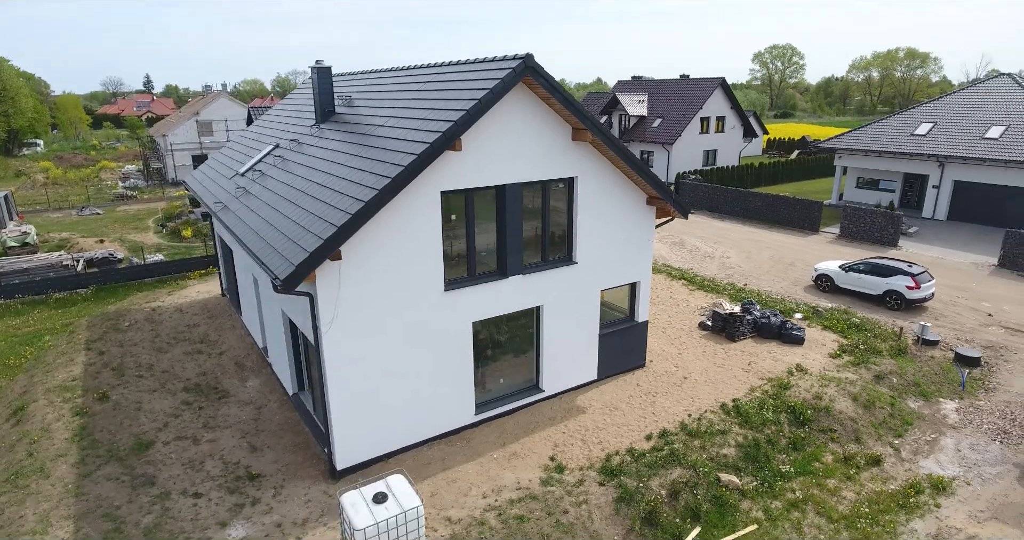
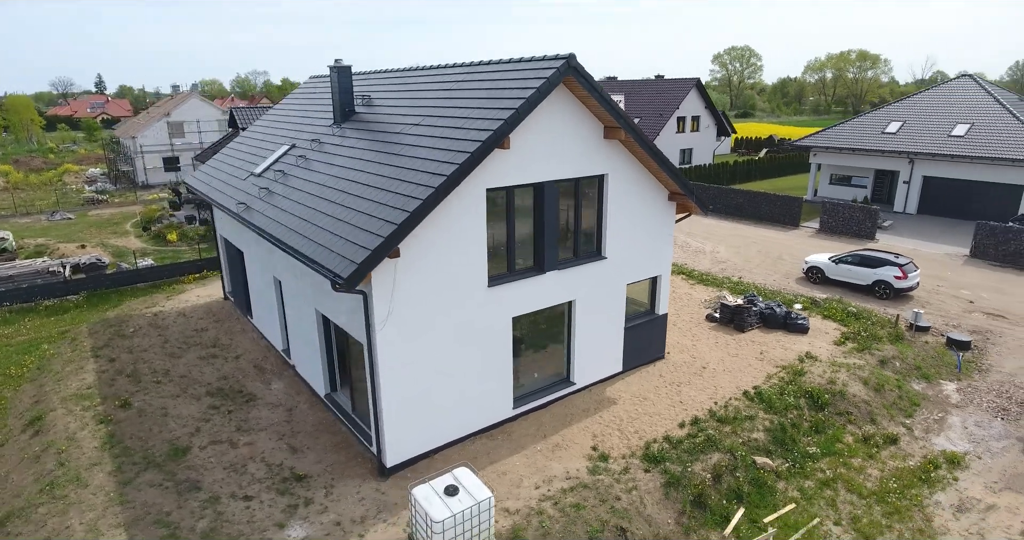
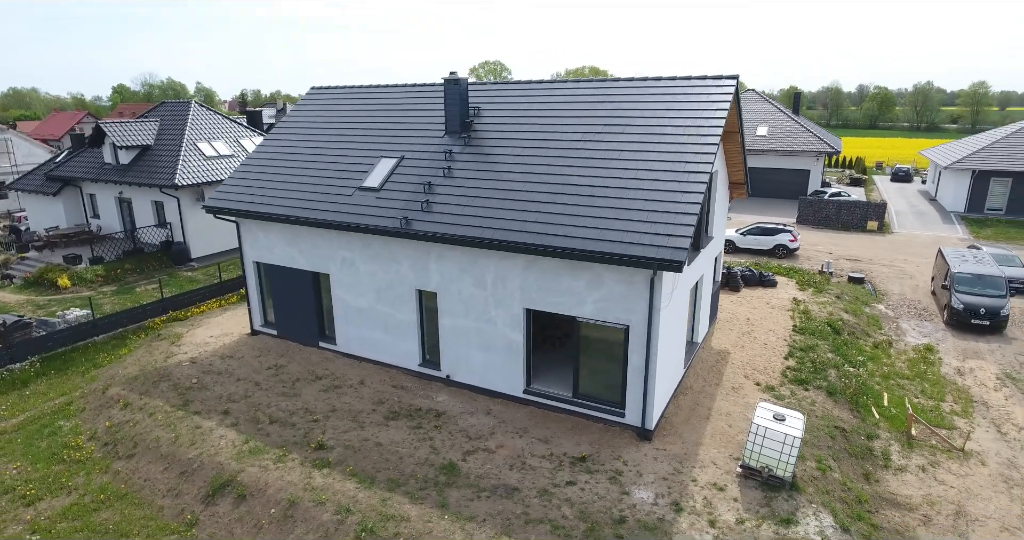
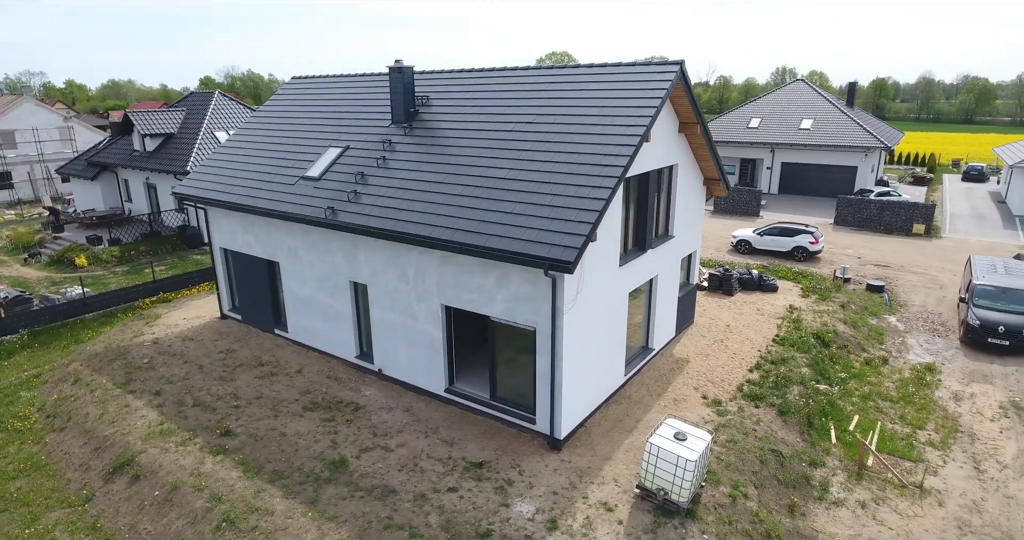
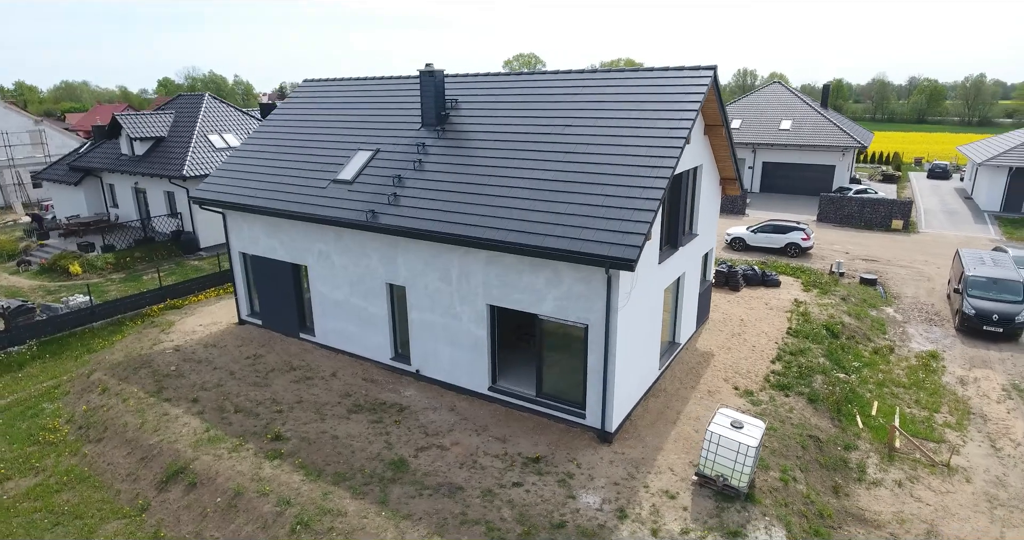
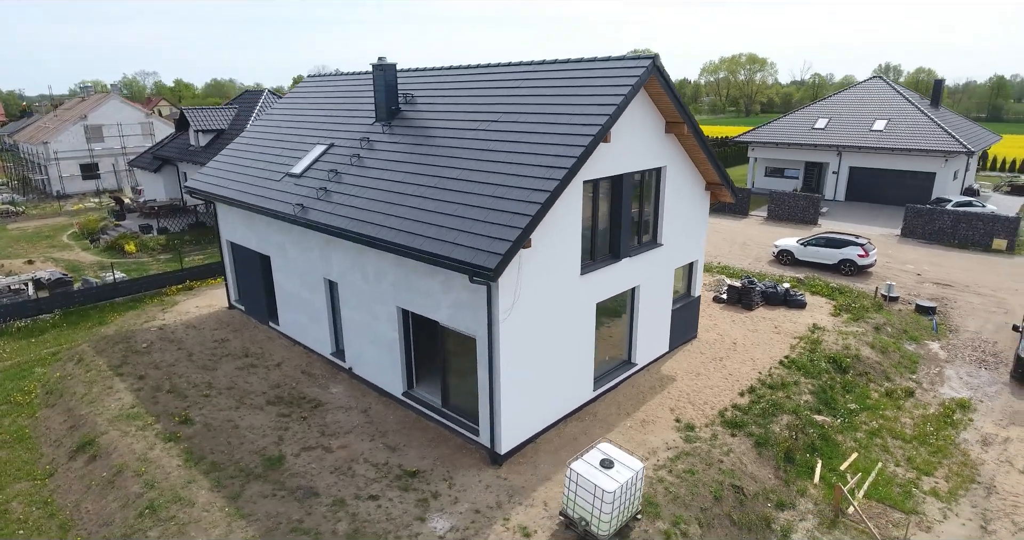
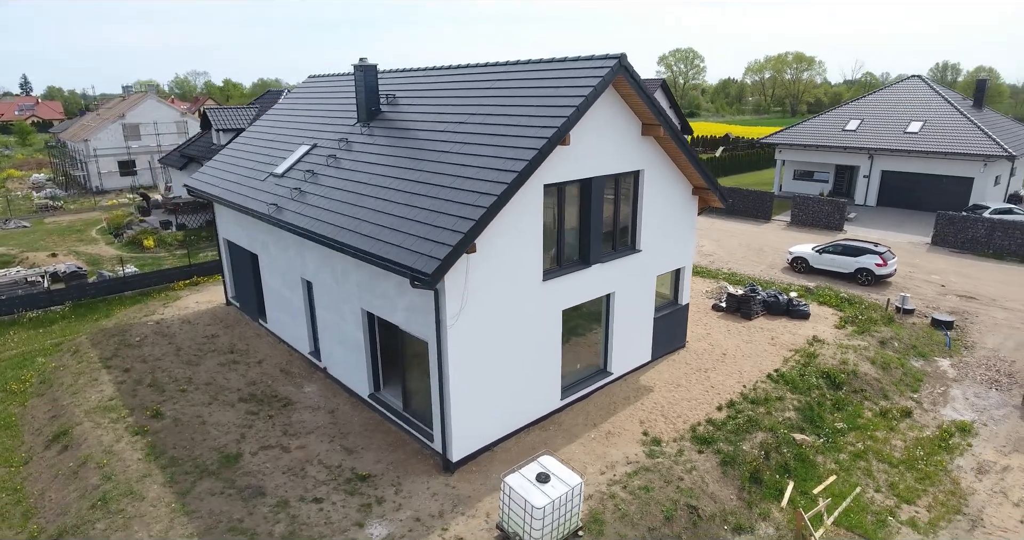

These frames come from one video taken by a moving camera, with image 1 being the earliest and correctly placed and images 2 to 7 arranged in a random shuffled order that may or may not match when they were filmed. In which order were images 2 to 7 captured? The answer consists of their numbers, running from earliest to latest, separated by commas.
2, 7, 6, 4, 5, 3
